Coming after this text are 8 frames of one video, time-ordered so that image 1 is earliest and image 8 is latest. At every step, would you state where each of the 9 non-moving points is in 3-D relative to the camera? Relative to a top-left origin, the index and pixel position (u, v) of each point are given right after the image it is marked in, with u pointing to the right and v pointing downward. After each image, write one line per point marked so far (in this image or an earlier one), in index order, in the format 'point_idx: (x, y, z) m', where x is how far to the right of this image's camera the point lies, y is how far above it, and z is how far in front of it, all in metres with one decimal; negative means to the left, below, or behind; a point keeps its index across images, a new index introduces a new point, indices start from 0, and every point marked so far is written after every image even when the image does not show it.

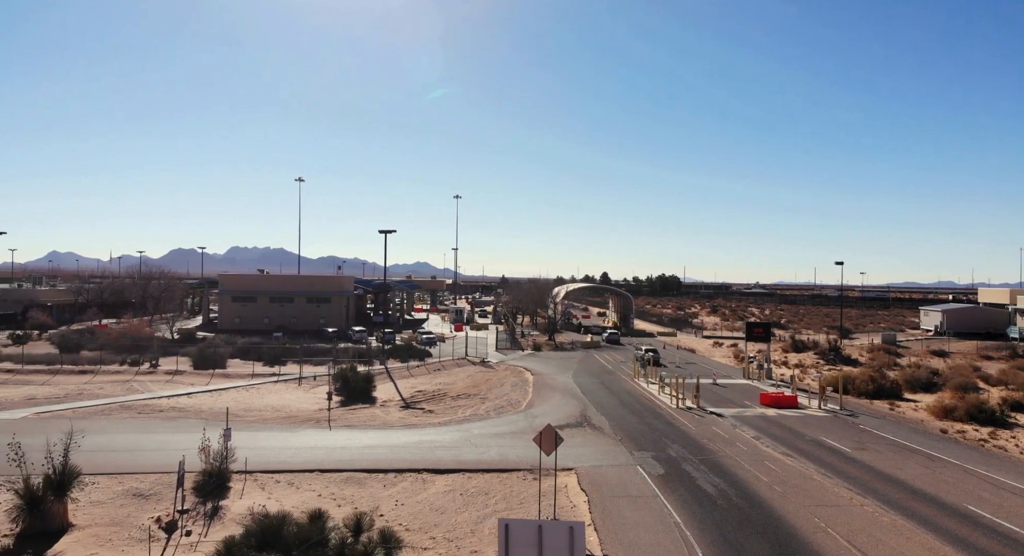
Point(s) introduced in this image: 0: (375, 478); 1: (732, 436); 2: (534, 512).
0: (-3.6, -5.2, +15.3) m
1: (+7.3, -5.2, +19.4) m
2: (+0.5, -5.3, +13.3) m
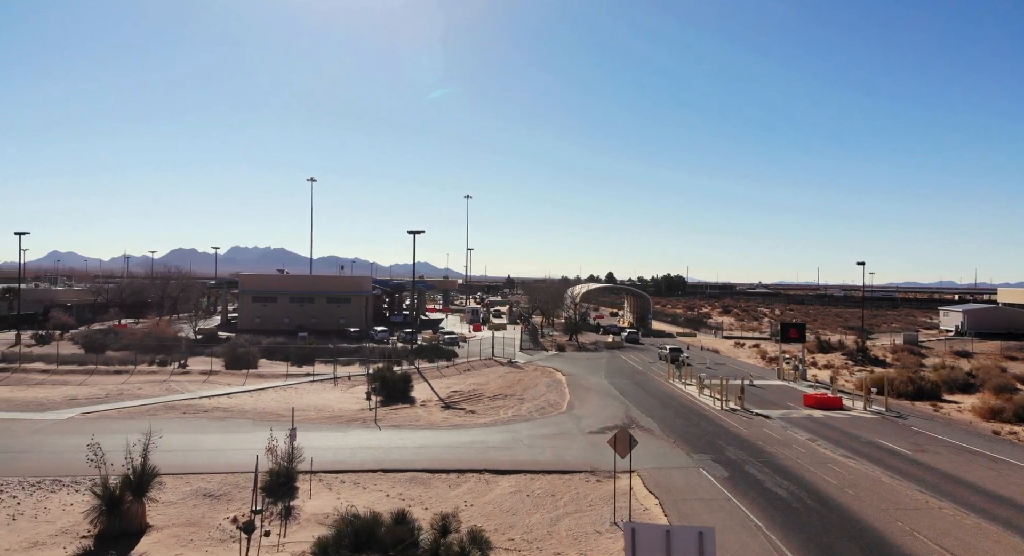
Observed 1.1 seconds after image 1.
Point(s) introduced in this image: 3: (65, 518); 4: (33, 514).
0: (-1.9, -5.2, +15.2) m
1: (+9.0, -5.2, +19.2) m
2: (+2.2, -5.3, +13.2) m
3: (-9.6, -5.2, +12.9) m
4: (-10.5, -5.2, +13.1) m
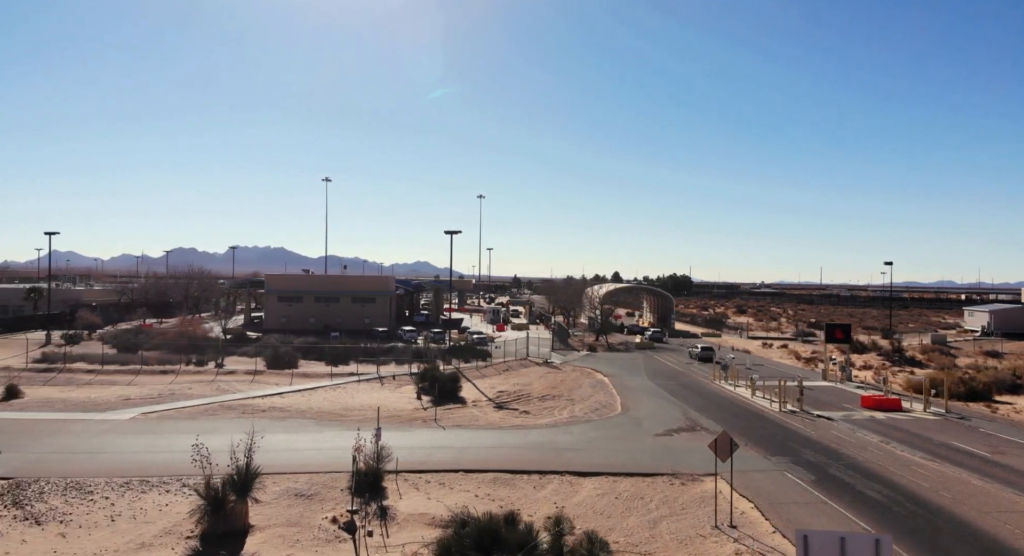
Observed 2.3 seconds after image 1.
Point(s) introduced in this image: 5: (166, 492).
0: (+0.3, -5.2, +15.1) m
1: (+11.2, -5.2, +19.0) m
2: (+4.3, -5.3, +13.1) m
3: (-7.5, -5.2, +12.8) m
4: (-8.4, -5.2, +13.0) m
5: (-8.2, -5.1, +14.2) m
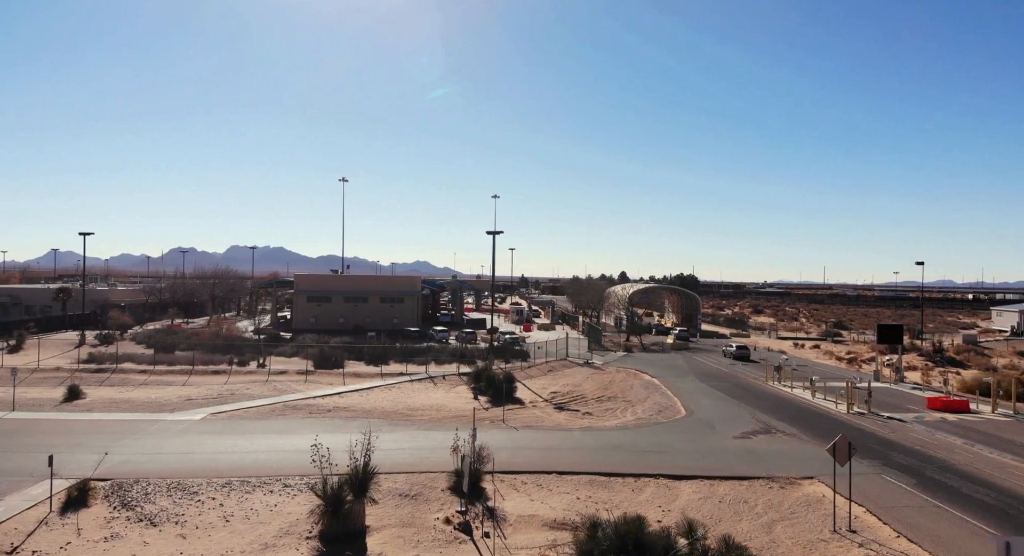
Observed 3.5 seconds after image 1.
0: (+2.7, -5.2, +15.0) m
1: (+13.7, -5.3, +18.8) m
2: (+6.7, -5.4, +13.0) m
3: (-5.0, -5.2, +12.8) m
4: (-5.9, -5.3, +13.1) m
5: (-5.8, -5.2, +14.2) m
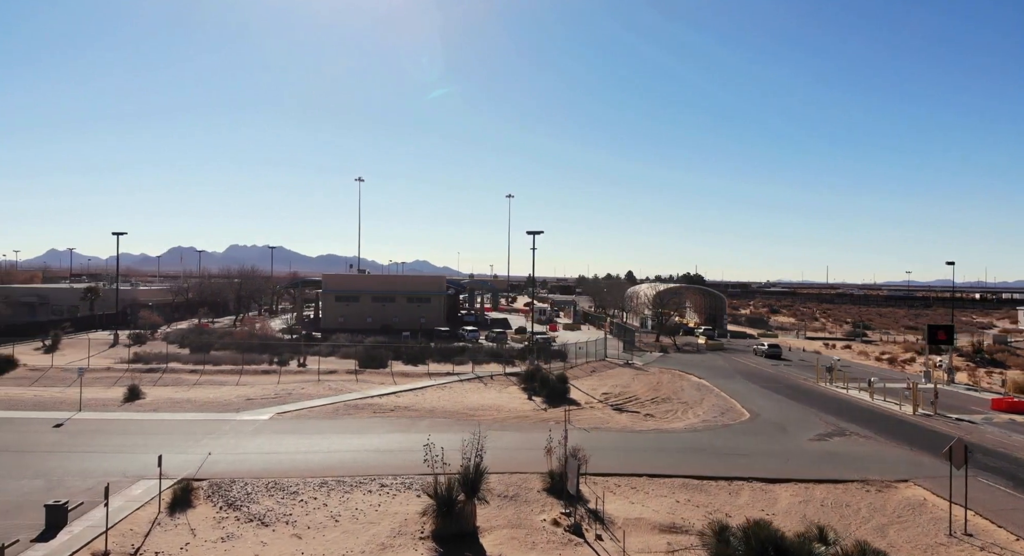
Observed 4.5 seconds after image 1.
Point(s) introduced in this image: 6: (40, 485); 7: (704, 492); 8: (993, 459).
0: (+5.1, -5.3, +15.0) m
1: (+16.1, -5.3, +18.7) m
2: (+9.1, -5.4, +12.9) m
3: (-2.7, -5.3, +12.9) m
4: (-3.6, -5.3, +13.1) m
5: (-3.4, -5.2, +14.2) m
6: (-11.8, -5.1, +14.6) m
7: (+4.7, -5.3, +14.5) m
8: (+13.8, -5.2, +16.9) m
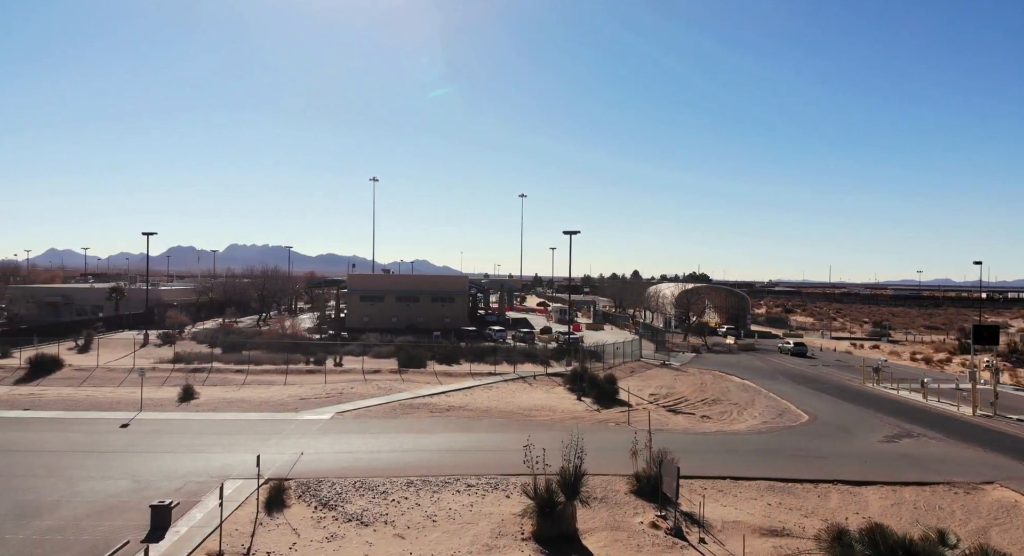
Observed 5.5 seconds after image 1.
0: (+7.2, -5.3, +14.9) m
1: (+18.3, -5.3, +18.5) m
2: (+11.2, -5.4, +12.8) m
3: (-0.6, -5.3, +12.9) m
4: (-1.4, -5.3, +13.1) m
5: (-1.3, -5.2, +14.3) m
6: (-9.6, -5.2, +14.8) m
7: (+6.9, -5.3, +14.4) m
8: (+16.0, -5.3, +16.8) m
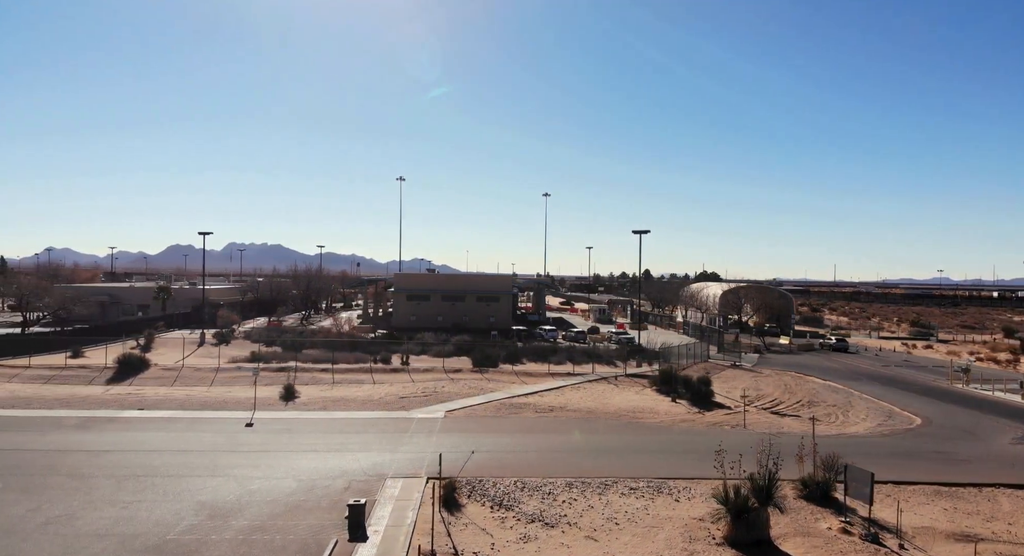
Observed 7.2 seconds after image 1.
0: (+11.3, -5.4, +14.8) m
1: (+22.5, -5.4, +18.2) m
2: (+15.3, -5.5, +12.6) m
3: (+3.5, -5.4, +12.9) m
4: (+2.6, -5.4, +13.2) m
5: (+2.8, -5.3, +14.3) m
6: (-5.5, -5.2, +15.0) m
7: (+10.9, -5.4, +14.4) m
8: (+20.1, -5.3, +16.6) m
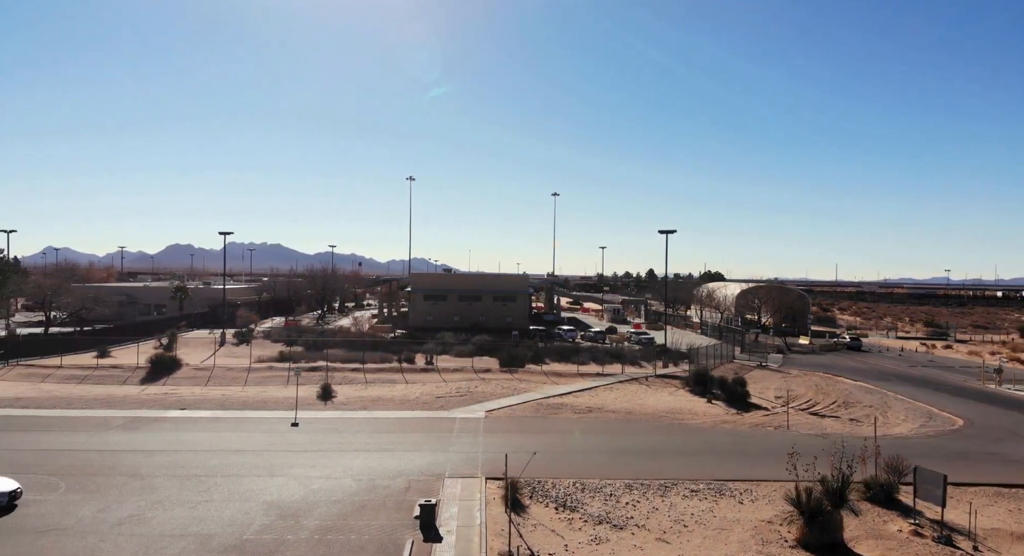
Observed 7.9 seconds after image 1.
0: (+12.8, -5.4, +14.8) m
1: (+24.0, -5.4, +18.2) m
2: (+16.8, -5.5, +12.6) m
3: (+5.0, -5.4, +13.0) m
4: (+4.1, -5.4, +13.2) m
5: (+4.3, -5.3, +14.4) m
6: (-4.0, -5.3, +15.0) m
7: (+12.5, -5.4, +14.3) m
8: (+21.6, -5.4, +16.5) m
